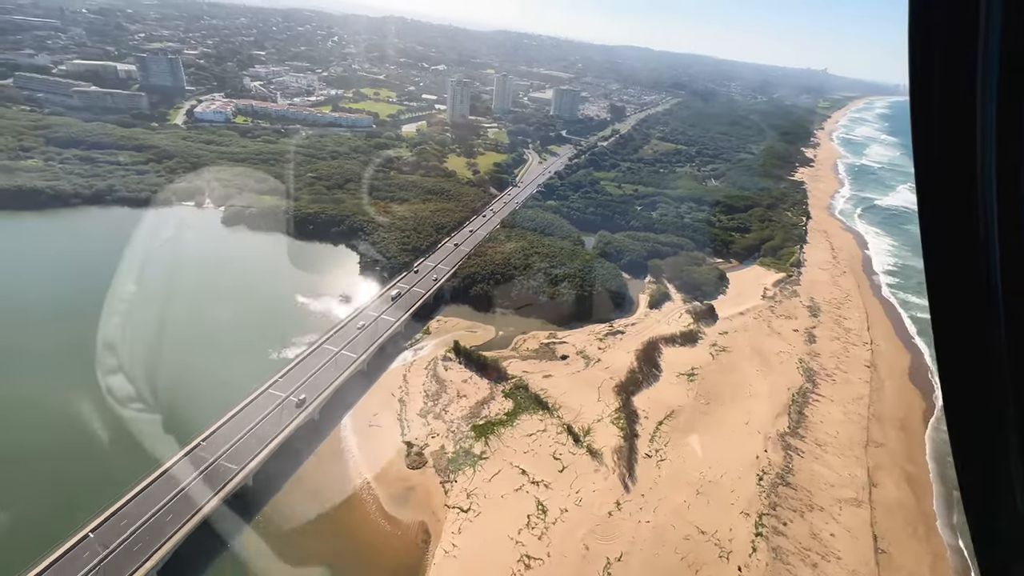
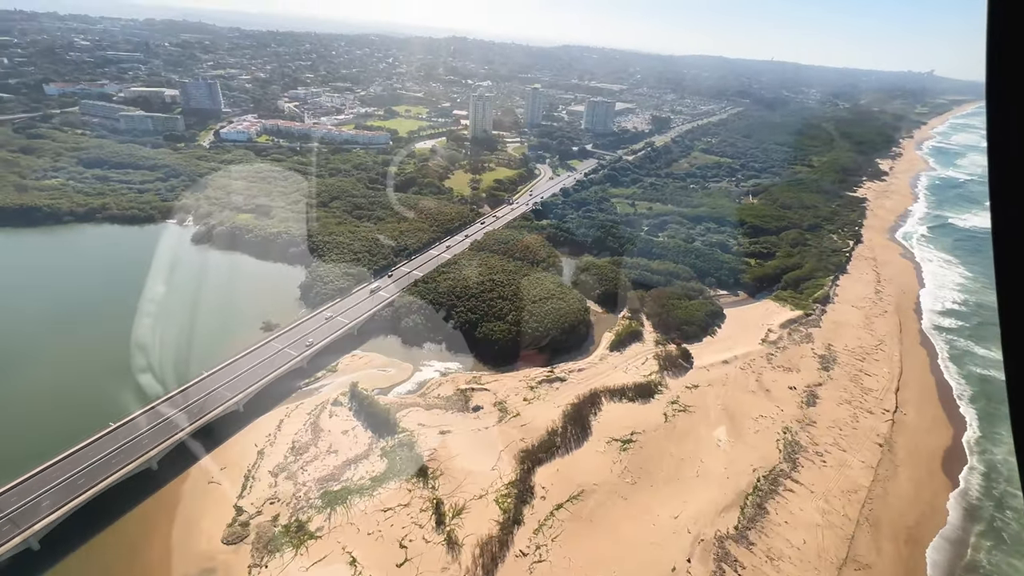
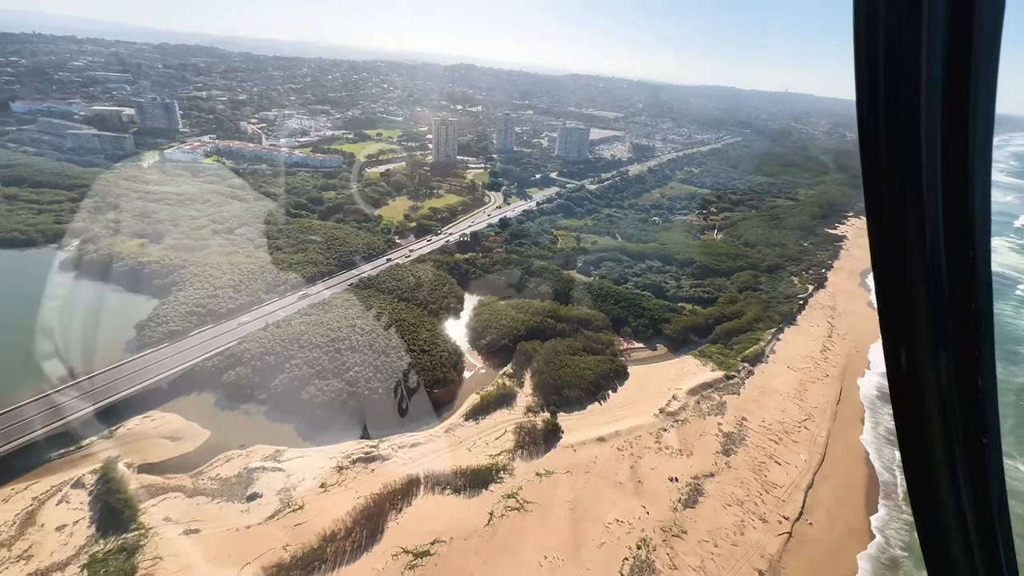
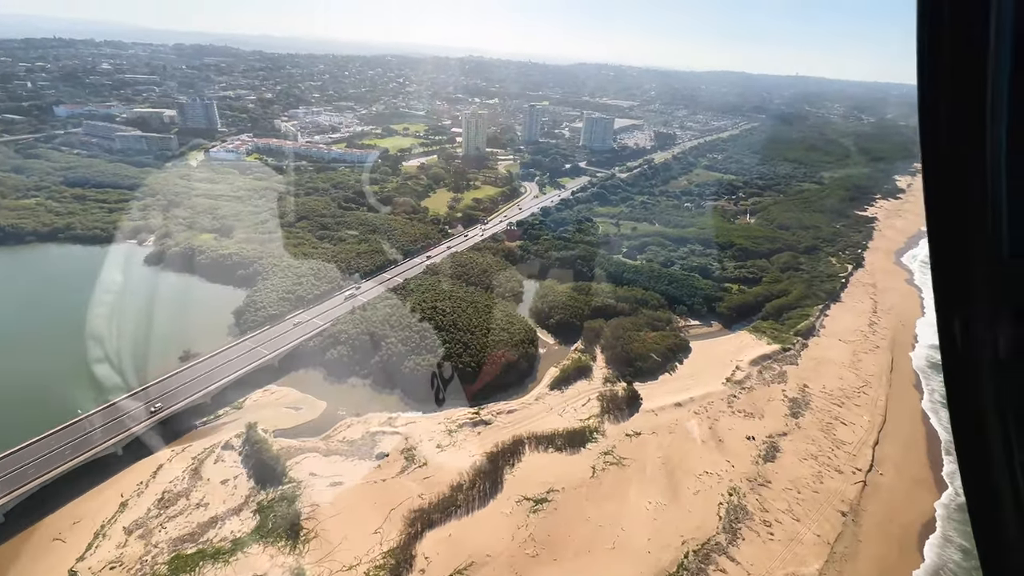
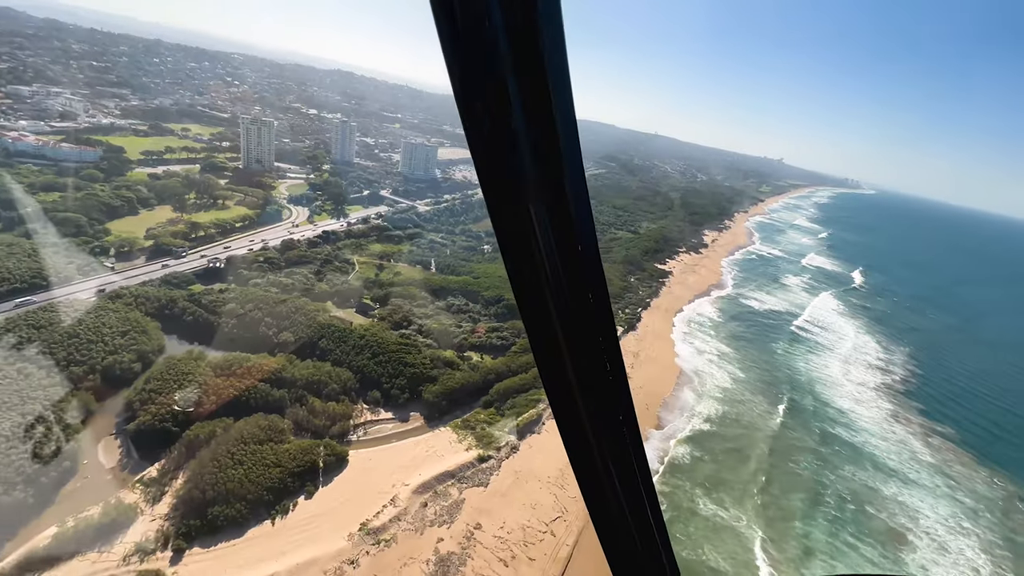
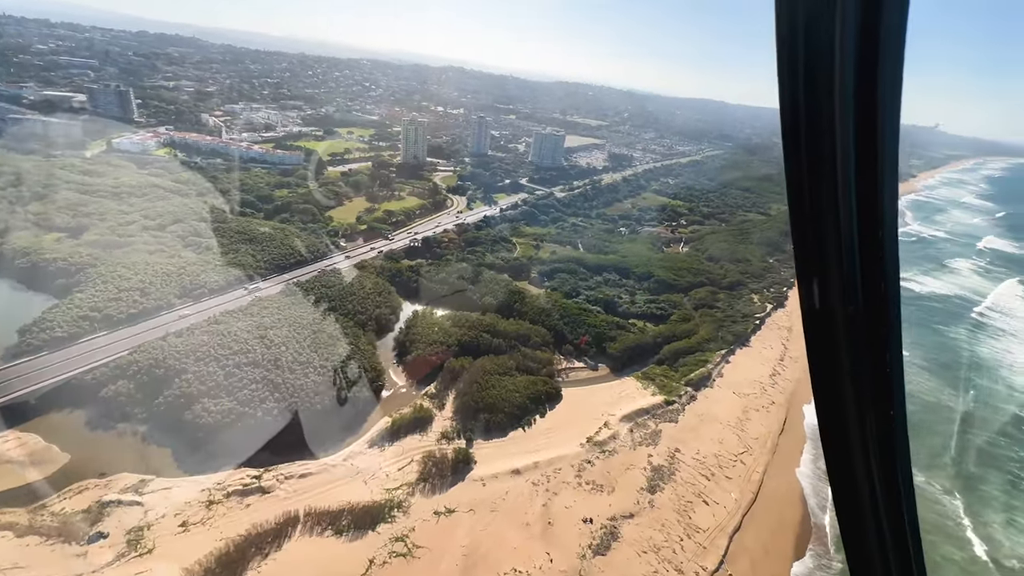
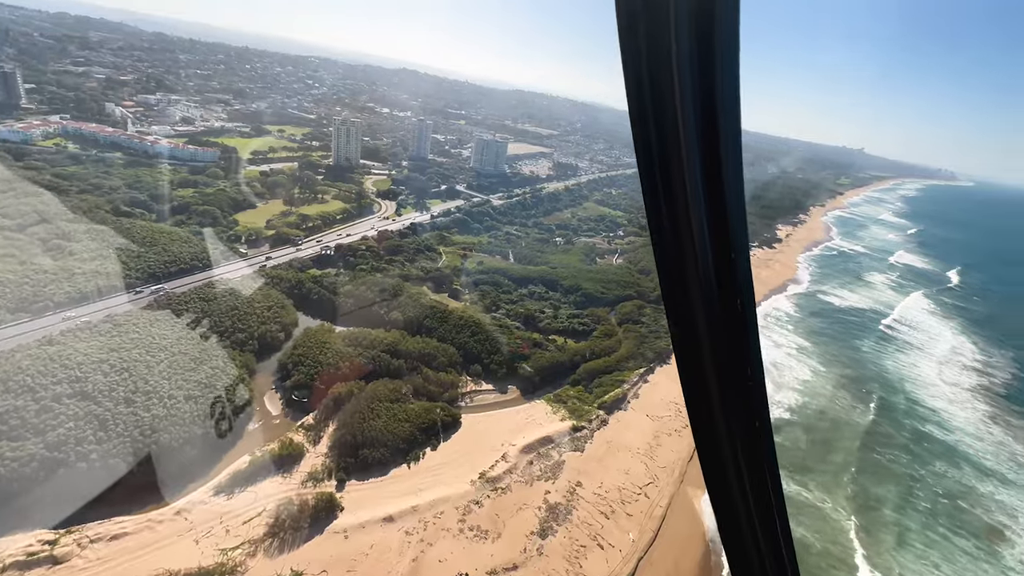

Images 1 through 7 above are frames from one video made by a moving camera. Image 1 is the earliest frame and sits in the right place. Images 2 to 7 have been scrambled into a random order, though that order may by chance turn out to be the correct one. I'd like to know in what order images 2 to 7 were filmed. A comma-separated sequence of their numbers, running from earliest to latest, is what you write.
2, 4, 3, 6, 7, 5
